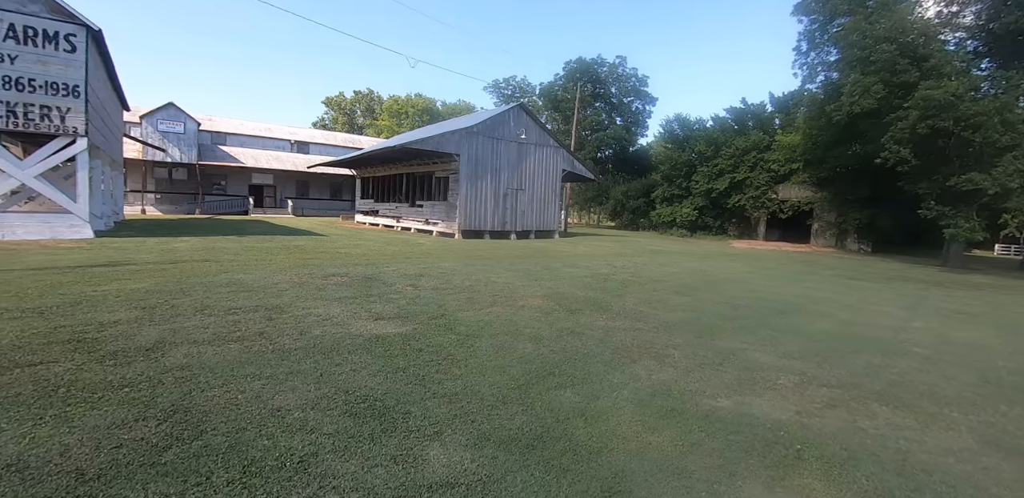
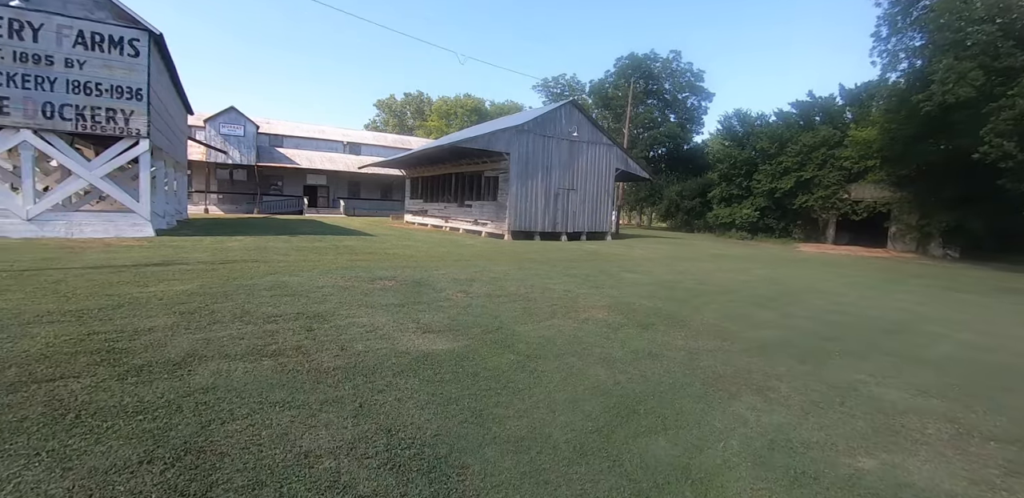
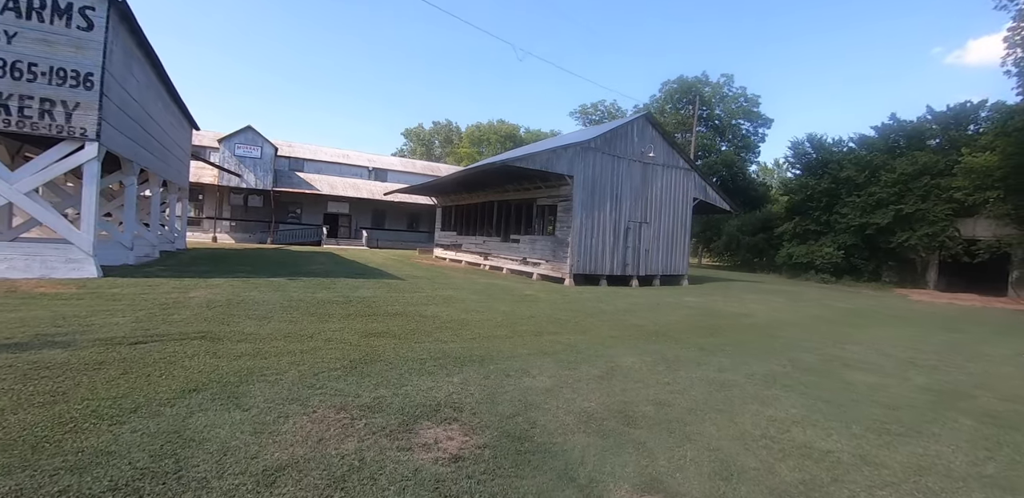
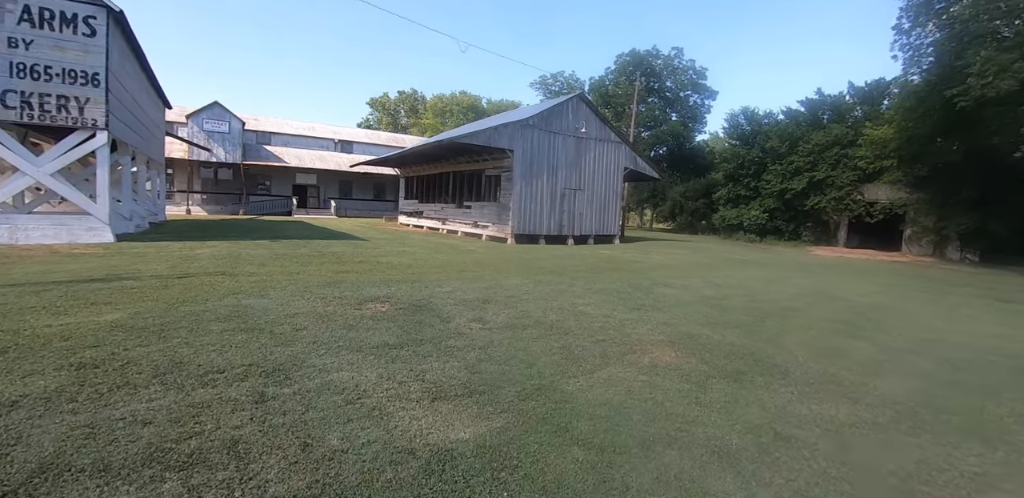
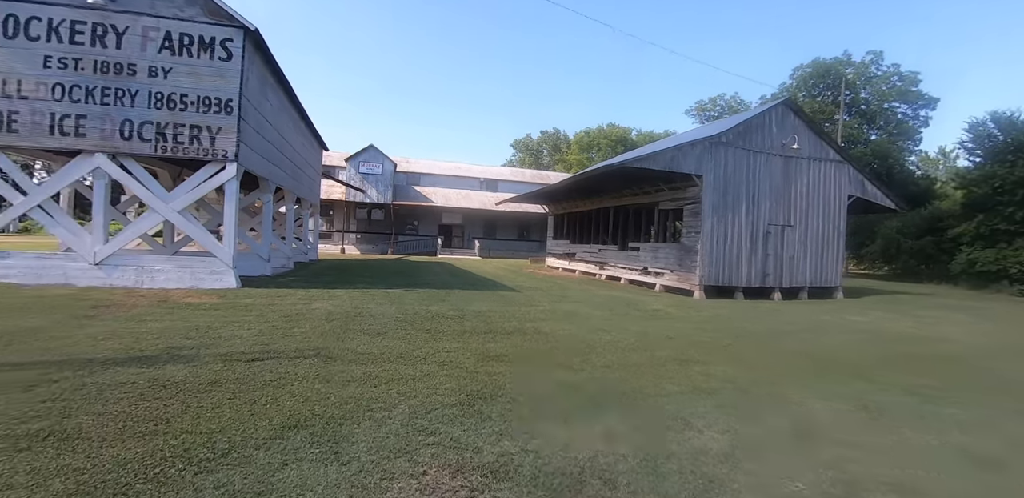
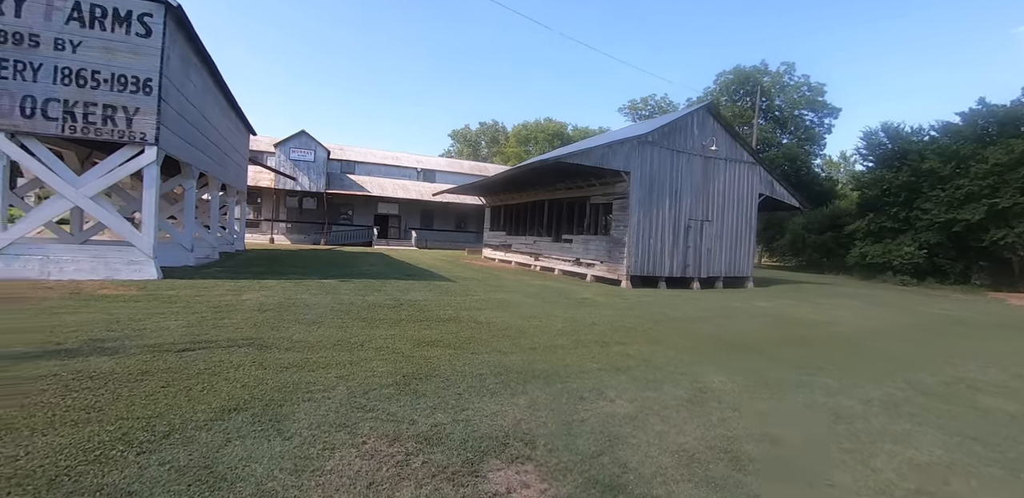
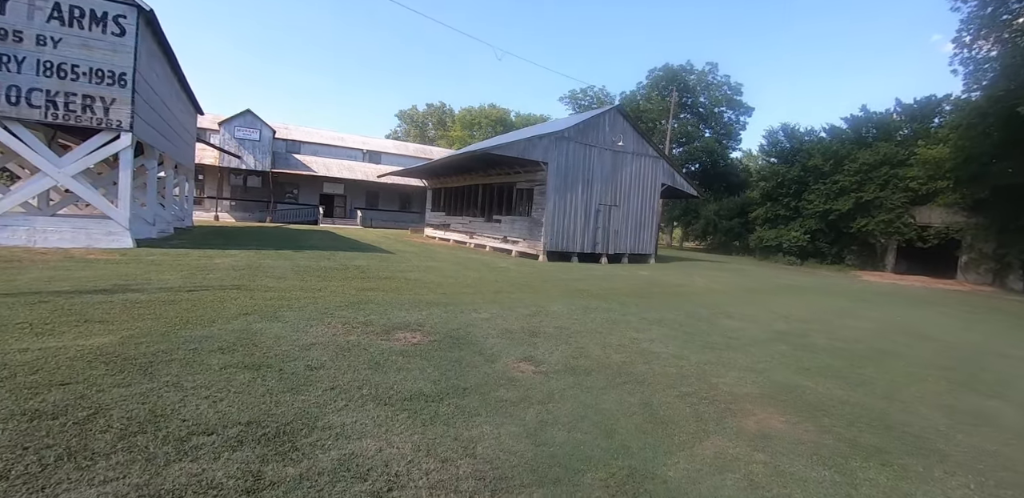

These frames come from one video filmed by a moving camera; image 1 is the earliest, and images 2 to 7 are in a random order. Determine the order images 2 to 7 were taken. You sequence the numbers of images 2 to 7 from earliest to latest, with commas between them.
2, 4, 7, 3, 6, 5
